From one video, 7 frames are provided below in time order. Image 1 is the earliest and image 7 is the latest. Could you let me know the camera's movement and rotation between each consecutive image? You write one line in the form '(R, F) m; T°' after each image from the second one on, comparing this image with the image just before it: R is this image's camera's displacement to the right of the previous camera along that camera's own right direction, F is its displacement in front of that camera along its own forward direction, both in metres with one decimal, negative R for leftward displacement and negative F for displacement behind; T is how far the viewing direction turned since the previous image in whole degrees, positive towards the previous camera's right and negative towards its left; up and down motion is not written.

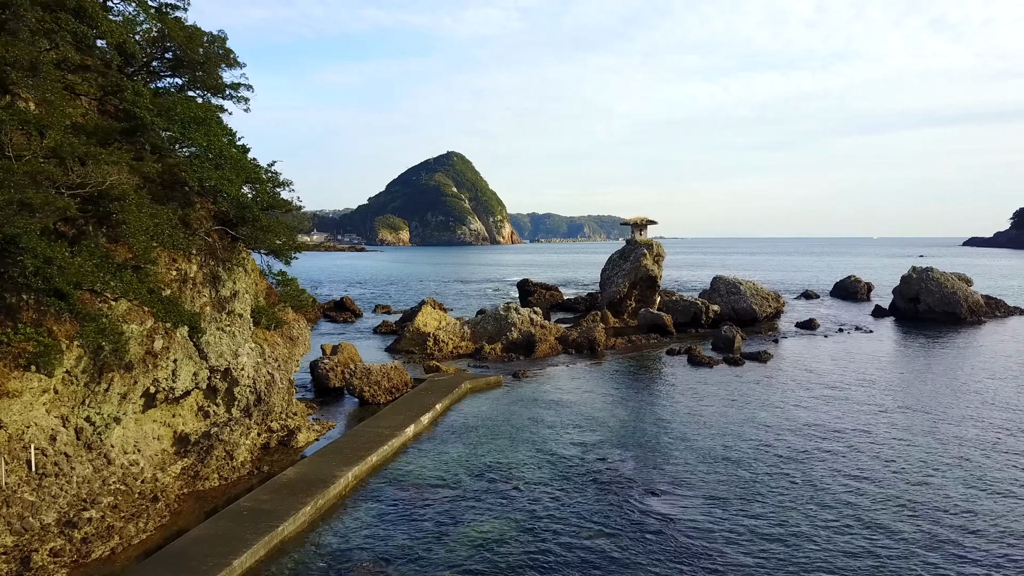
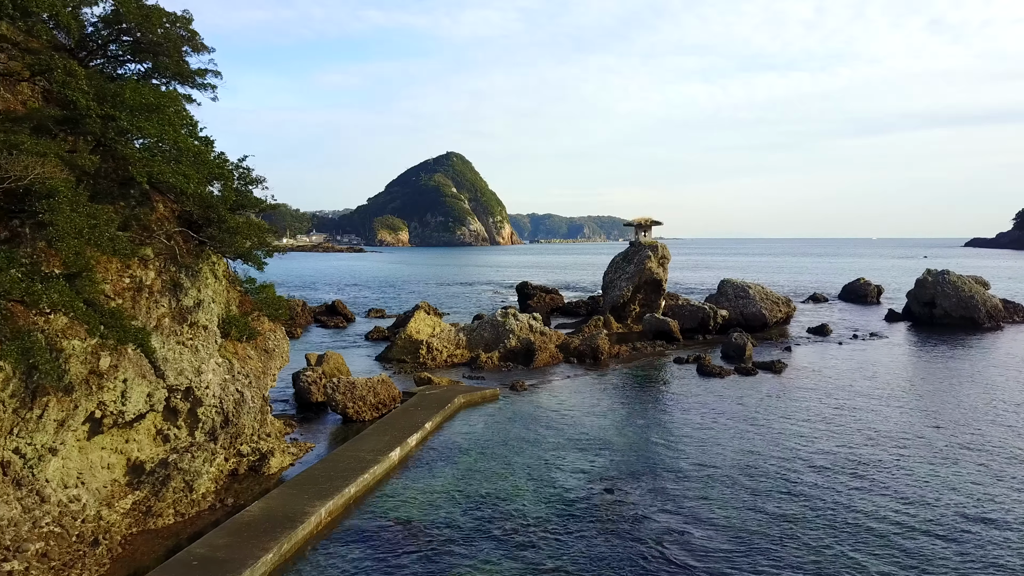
(+0.1, +1.5) m; 0°
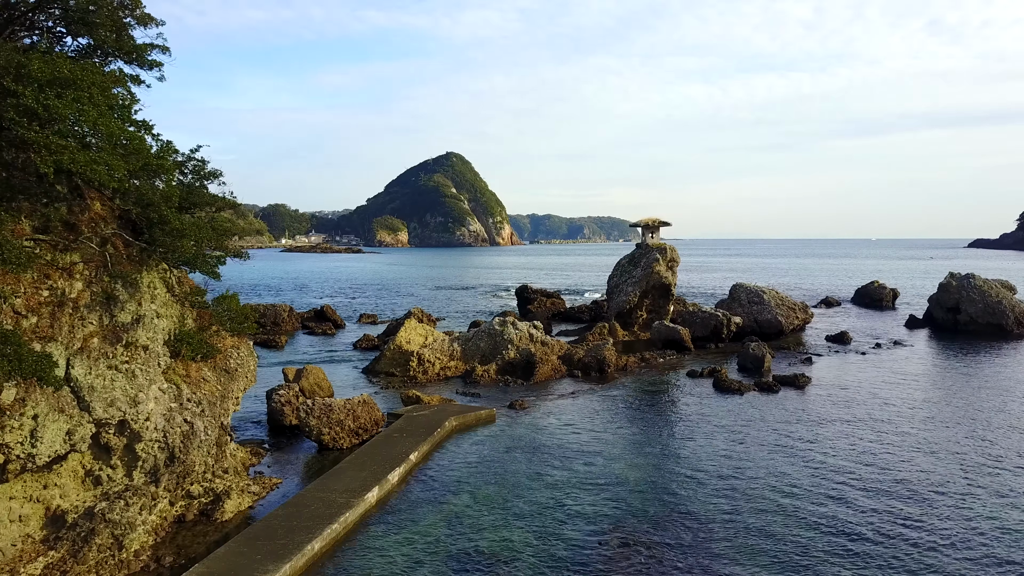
(0.0, +2.1) m; 0°
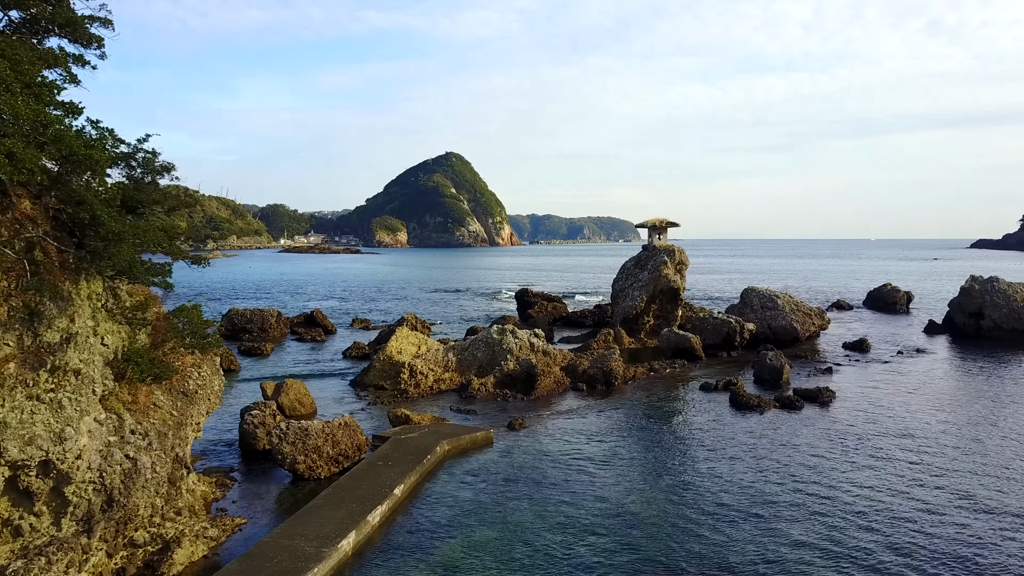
(0.0, +1.7) m; 0°
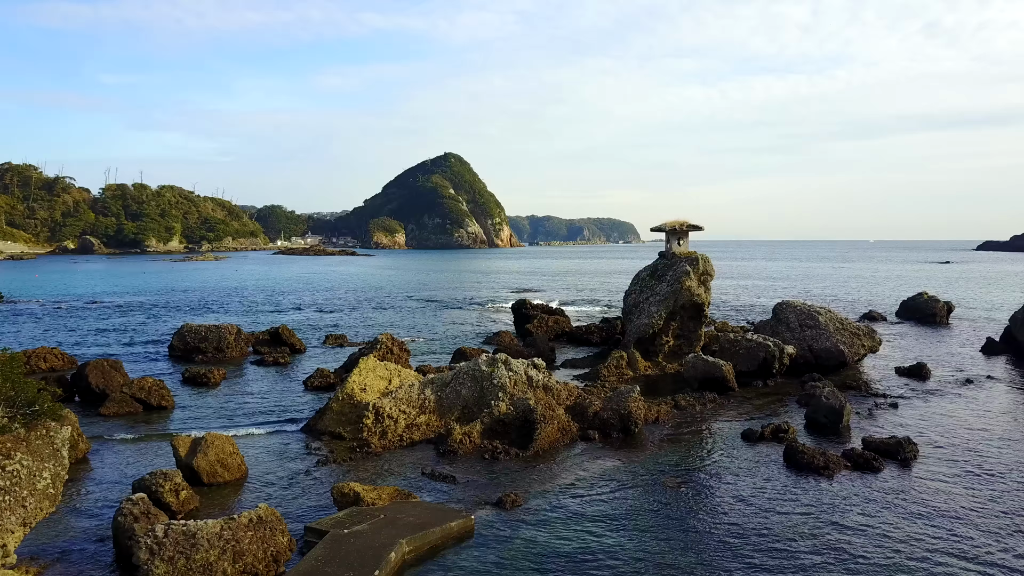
(+0.2, +4.5) m; 0°
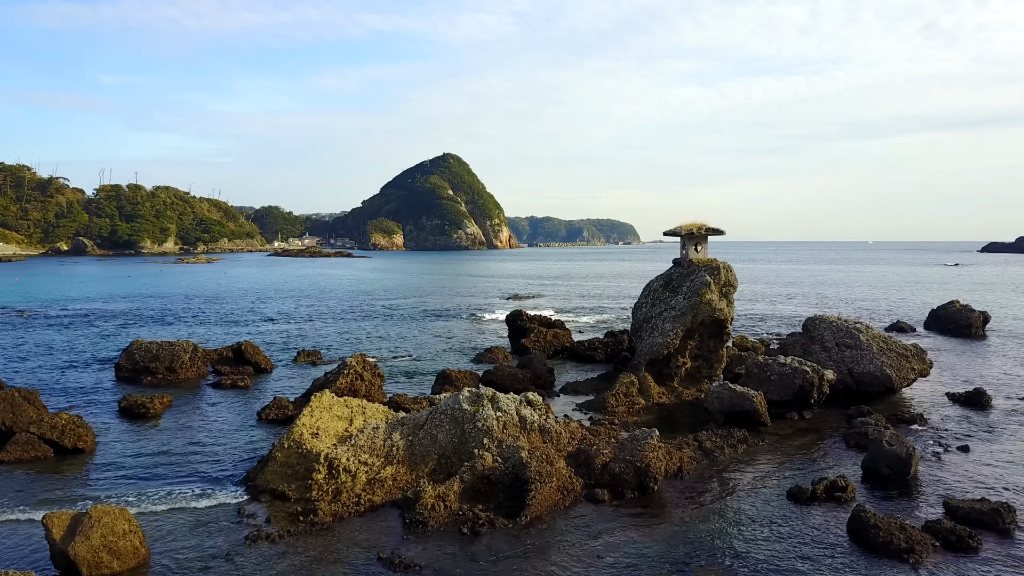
(+0.2, +3.5) m; 0°
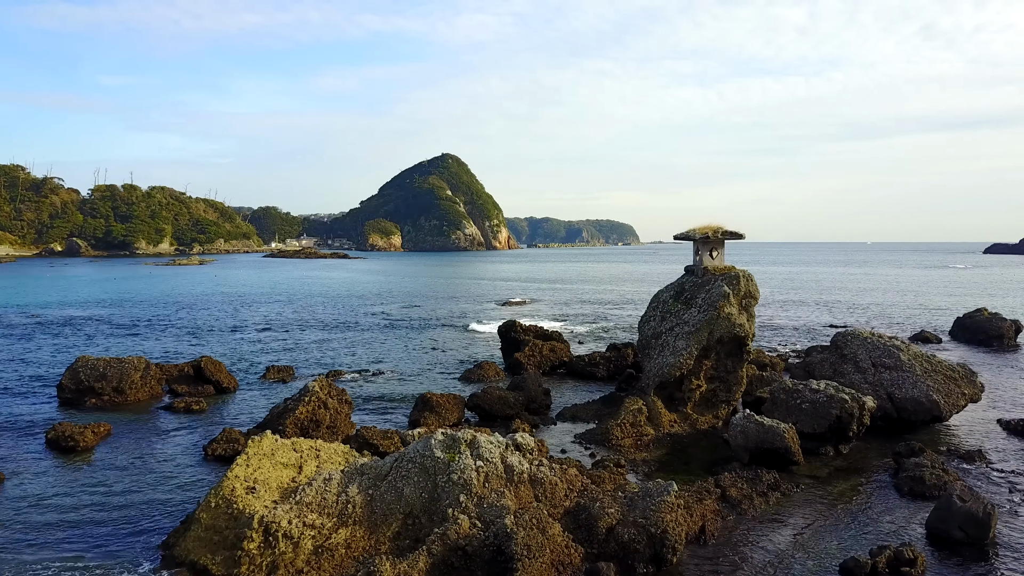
(+0.3, +2.8) m; 0°
